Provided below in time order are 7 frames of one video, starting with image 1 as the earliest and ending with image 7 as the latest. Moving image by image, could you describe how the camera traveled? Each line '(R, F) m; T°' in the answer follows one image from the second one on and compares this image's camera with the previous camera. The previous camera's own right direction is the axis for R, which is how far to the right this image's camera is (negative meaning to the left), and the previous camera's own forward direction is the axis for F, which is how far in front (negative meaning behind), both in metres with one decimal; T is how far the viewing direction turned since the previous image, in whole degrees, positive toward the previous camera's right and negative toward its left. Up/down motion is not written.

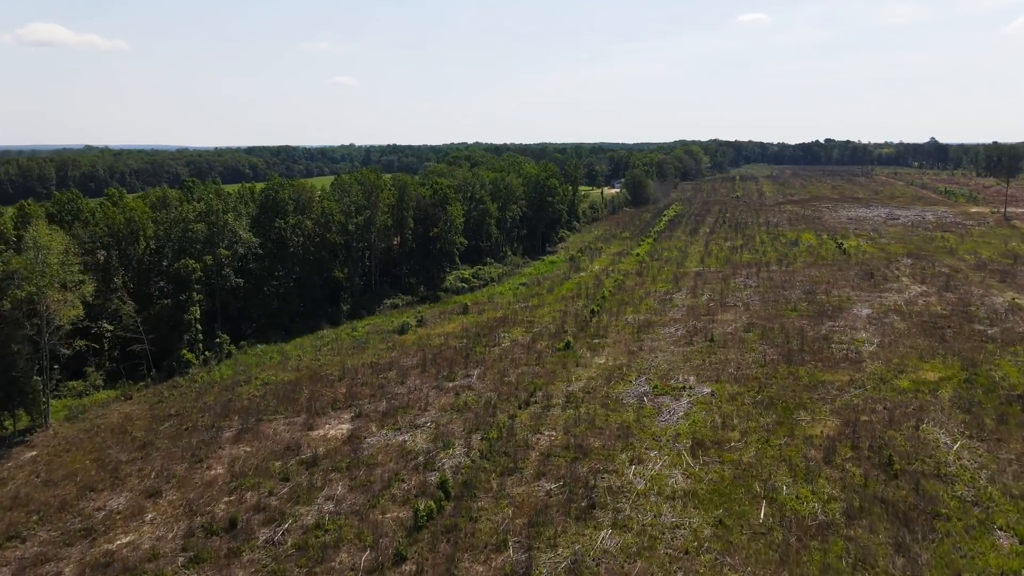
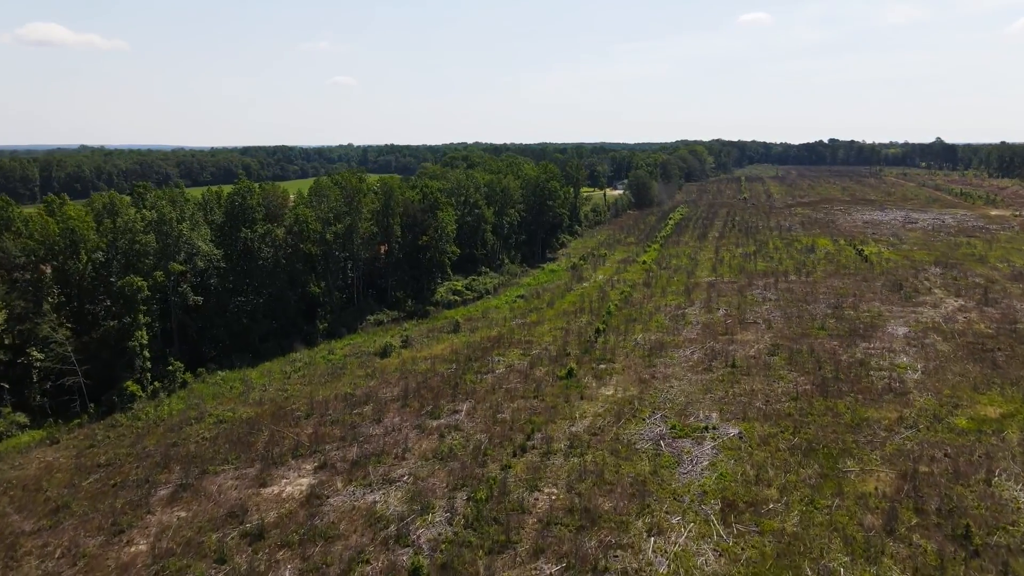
(+0.1, +3.5) m; 0°
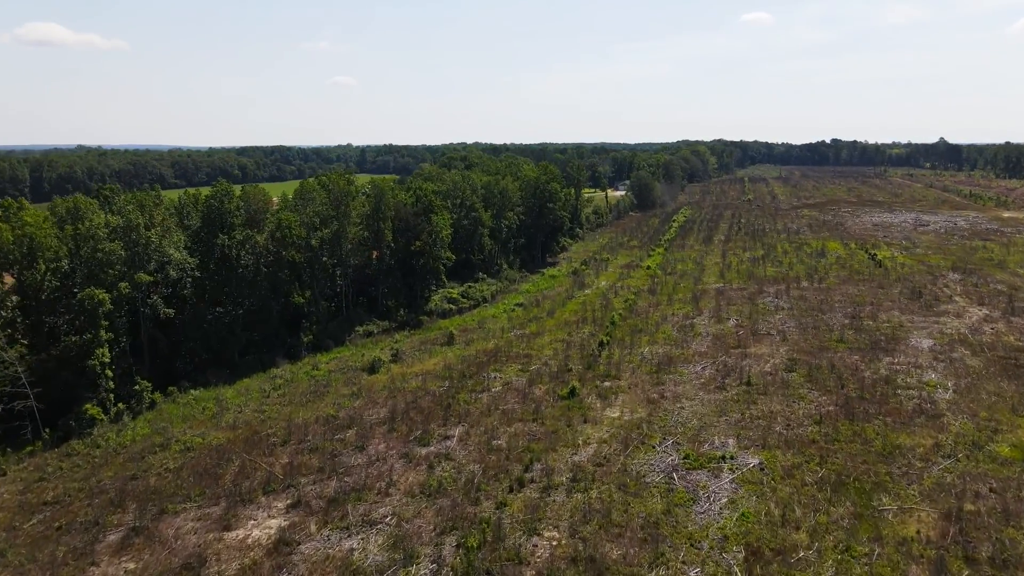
(+0.1, +2.0) m; 0°
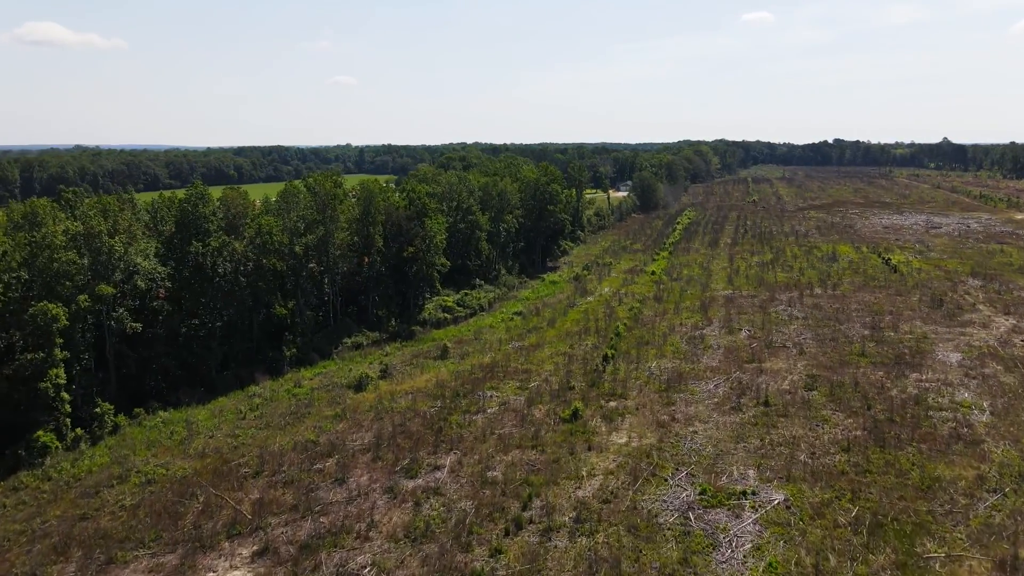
(+0.1, +2.0) m; 0°
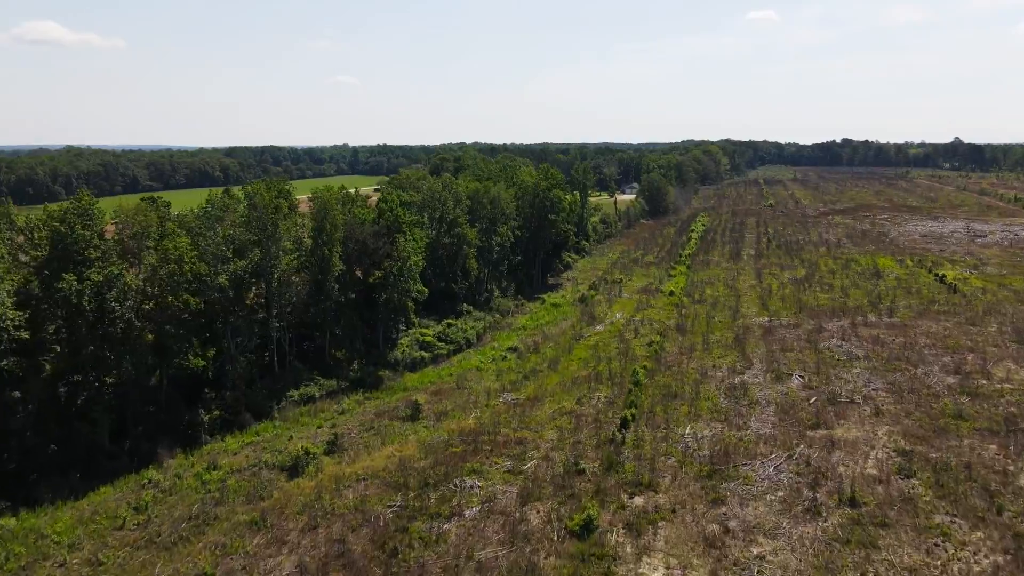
(+0.2, +6.4) m; 0°
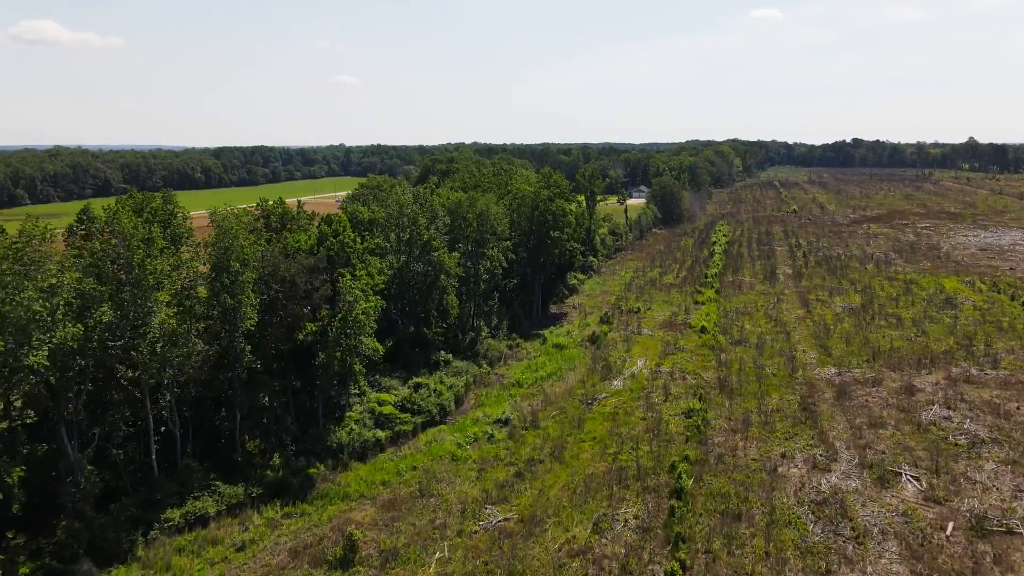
(+0.2, +7.7) m; 0°
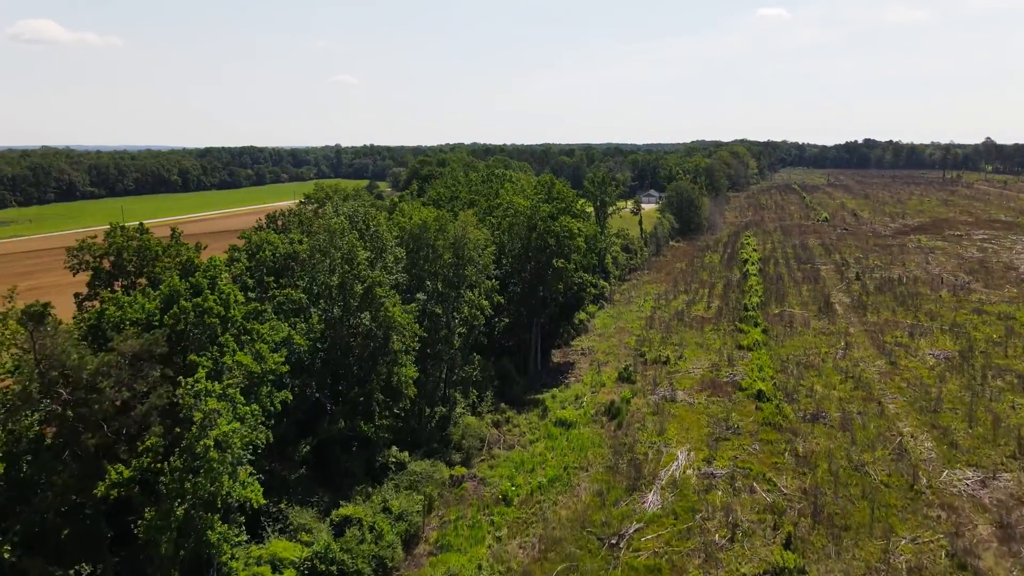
(+0.3, +8.3) m; 0°
